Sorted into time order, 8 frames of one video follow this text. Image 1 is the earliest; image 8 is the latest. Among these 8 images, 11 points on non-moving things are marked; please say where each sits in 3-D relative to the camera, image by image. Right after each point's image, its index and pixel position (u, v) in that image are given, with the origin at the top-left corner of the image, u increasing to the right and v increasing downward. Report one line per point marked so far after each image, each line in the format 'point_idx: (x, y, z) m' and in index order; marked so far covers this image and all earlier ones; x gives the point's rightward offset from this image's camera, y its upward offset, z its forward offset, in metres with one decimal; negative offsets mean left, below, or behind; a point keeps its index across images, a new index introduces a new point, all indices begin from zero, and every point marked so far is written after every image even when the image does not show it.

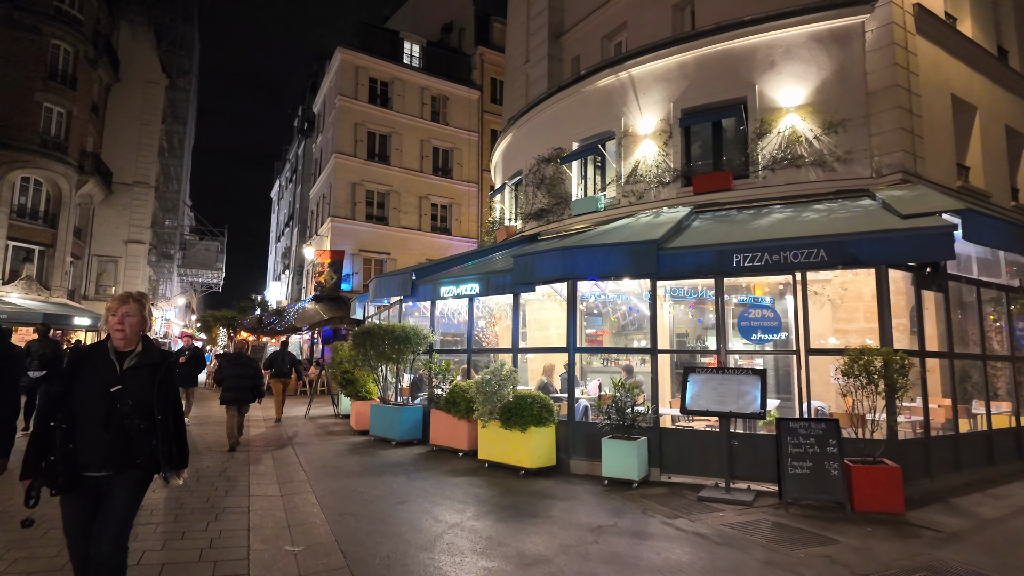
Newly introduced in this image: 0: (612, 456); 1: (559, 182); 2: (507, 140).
0: (+1.1, -1.9, +6.7) m
1: (+1.0, +2.2, +12.5) m
2: (-0.2, +3.7, +14.9) m
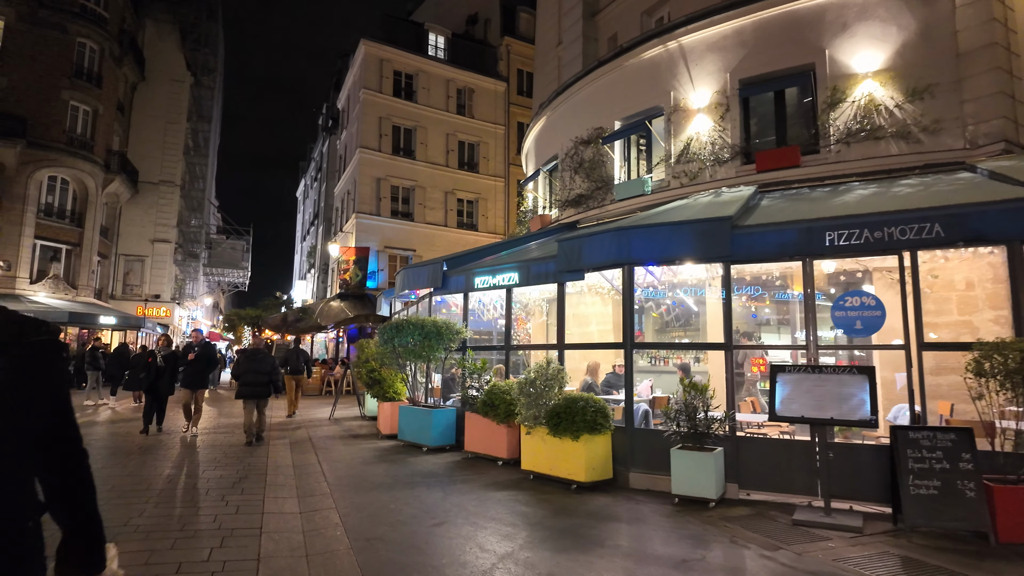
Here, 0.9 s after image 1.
0: (+1.7, -1.7, +5.7) m
1: (+1.7, +2.4, +11.5) m
2: (+0.6, +3.8, +13.9) m
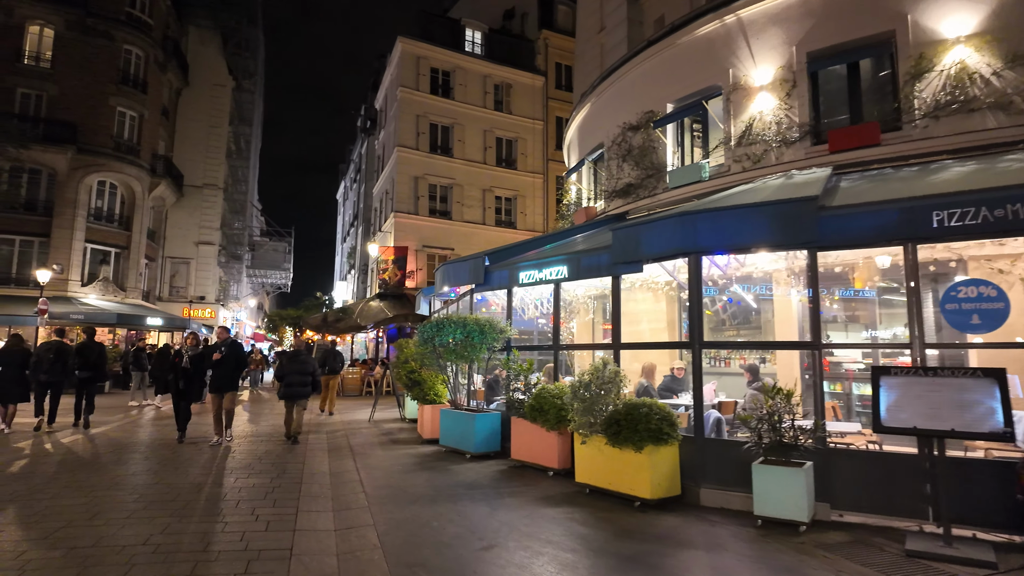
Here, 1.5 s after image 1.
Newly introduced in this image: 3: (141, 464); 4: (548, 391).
0: (+2.1, -1.7, +5.0) m
1: (+2.5, +2.5, +10.7) m
2: (+1.6, +3.9, +13.2) m
3: (-5.0, -2.3, +8.0) m
4: (+0.4, -1.2, +6.9) m
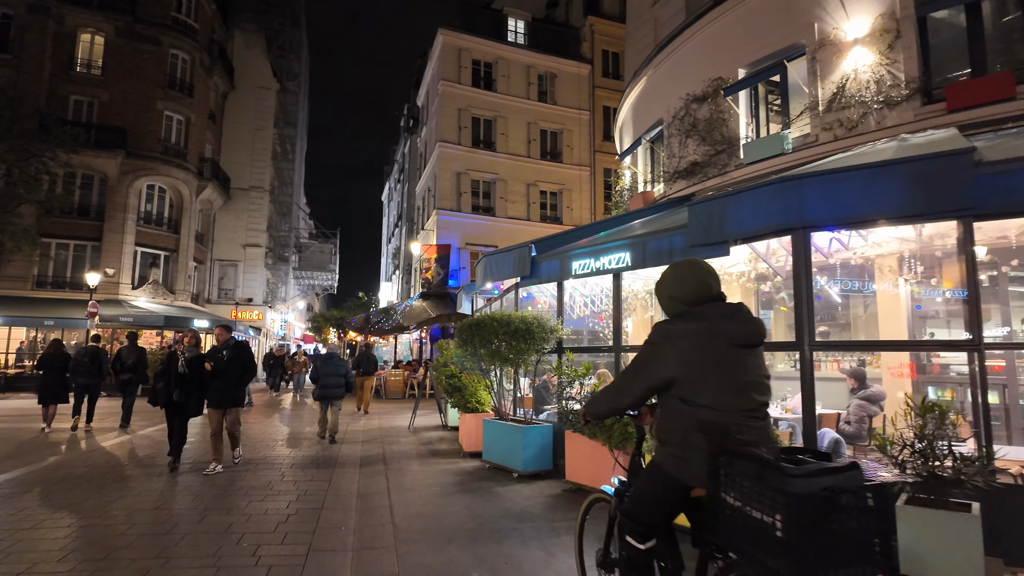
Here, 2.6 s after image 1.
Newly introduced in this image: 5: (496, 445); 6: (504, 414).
0: (+2.5, -1.5, +3.7) m
1: (+3.3, +2.6, +9.4) m
2: (+2.5, +4.0, +12.0) m
3: (-4.3, -2.3, +7.3) m
4: (+1.0, -1.1, +5.7) m
5: (-0.2, -2.0, +7.5) m
6: (-0.1, -1.7, +8.0) m
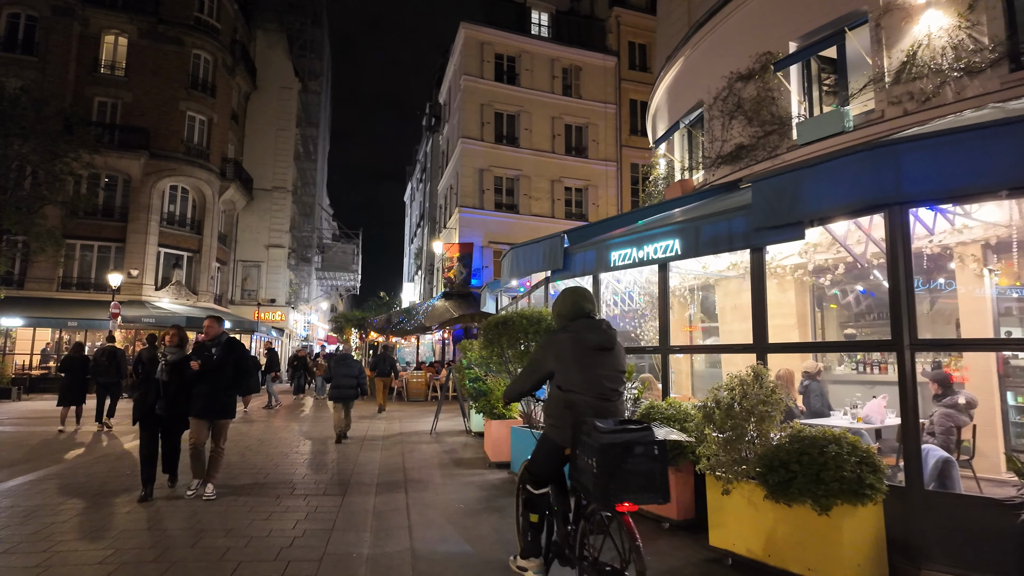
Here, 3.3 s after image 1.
0: (+2.7, -1.5, +2.9) m
1: (+3.7, +2.7, +8.6) m
2: (+3.0, +4.1, +11.2) m
3: (-4.0, -2.2, +6.7) m
4: (+1.2, -1.0, +5.0) m
5: (+0.2, -1.9, +6.8) m
6: (+0.3, -1.6, +7.2) m
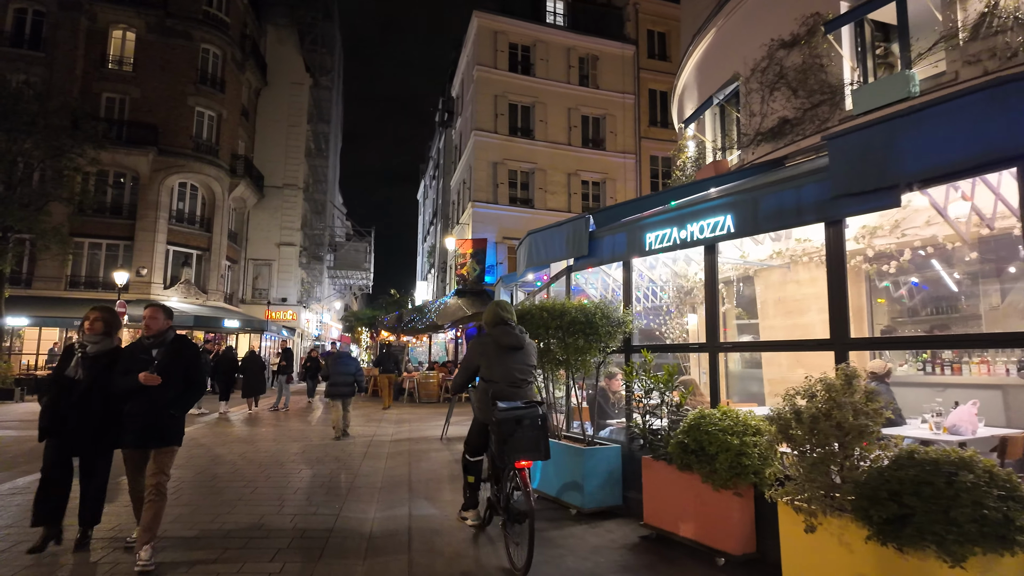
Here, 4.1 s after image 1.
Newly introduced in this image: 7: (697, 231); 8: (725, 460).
0: (+2.8, -1.3, +2.0) m
1: (+3.9, +2.8, +7.7) m
2: (+3.3, +4.2, +10.3) m
3: (-3.8, -2.2, +6.0) m
4: (+1.4, -0.9, +4.1) m
5: (+0.3, -1.8, +5.9) m
6: (+0.4, -1.5, +6.4) m
7: (+1.5, +0.5, +4.8) m
8: (+1.4, -1.1, +3.9) m
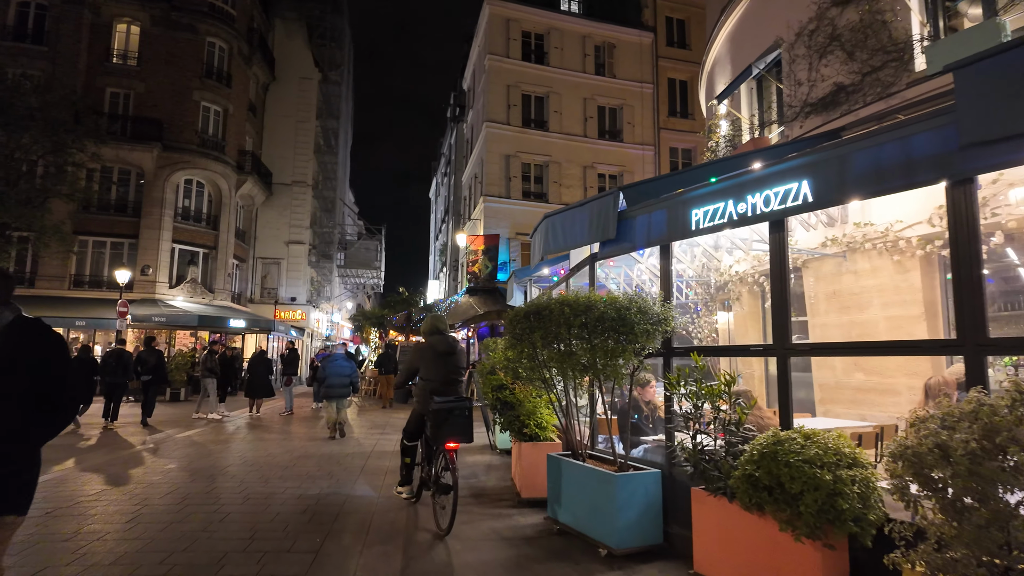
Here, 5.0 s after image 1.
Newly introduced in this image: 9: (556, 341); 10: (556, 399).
0: (+2.8, -1.3, +1.0) m
1: (+4.0, +2.9, +6.6) m
2: (+3.5, +4.3, +9.2) m
3: (-3.7, -2.1, +5.1) m
4: (+1.5, -0.8, +3.1) m
5: (+0.5, -1.7, +5.0) m
6: (+0.6, -1.4, +5.4) m
7: (+1.6, +0.6, +3.8) m
8: (+1.5, -1.0, +2.9) m
9: (+0.4, -0.4, +5.0) m
10: (+0.4, -1.1, +5.7) m
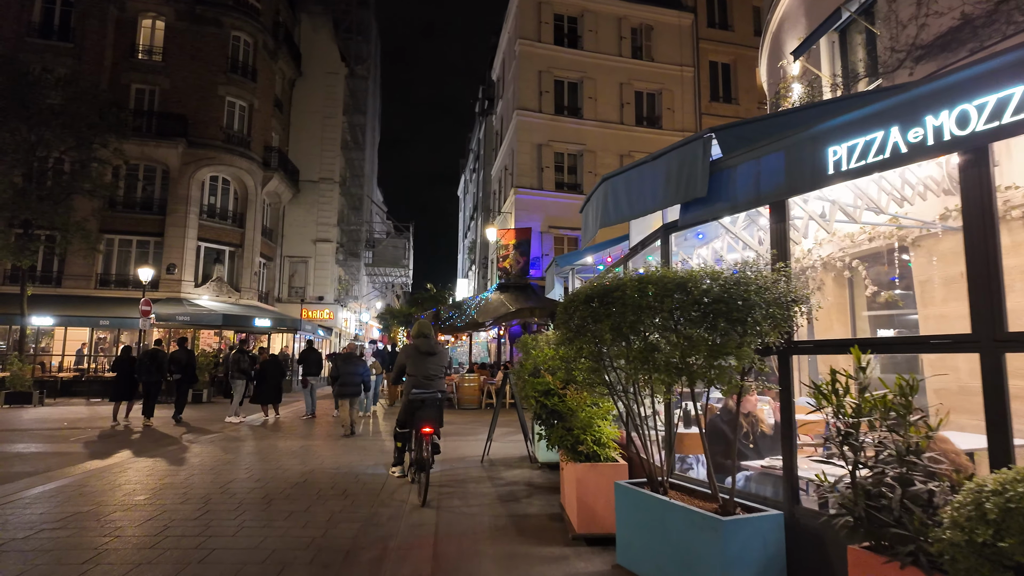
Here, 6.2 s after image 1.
0: (+3.0, -1.1, -0.3) m
1: (+4.5, +3.1, +5.2) m
2: (+4.0, +4.4, +7.9) m
3: (-3.3, -2.0, +4.1) m
4: (+1.7, -0.7, +1.9) m
5: (+0.8, -1.6, +3.8) m
6: (+1.0, -1.3, +4.2) m
7: (+1.9, +0.7, +2.6) m
8: (+1.7, -0.9, +1.7) m
9: (+0.8, -0.3, +3.8) m
10: (+0.8, -0.9, +4.5) m
